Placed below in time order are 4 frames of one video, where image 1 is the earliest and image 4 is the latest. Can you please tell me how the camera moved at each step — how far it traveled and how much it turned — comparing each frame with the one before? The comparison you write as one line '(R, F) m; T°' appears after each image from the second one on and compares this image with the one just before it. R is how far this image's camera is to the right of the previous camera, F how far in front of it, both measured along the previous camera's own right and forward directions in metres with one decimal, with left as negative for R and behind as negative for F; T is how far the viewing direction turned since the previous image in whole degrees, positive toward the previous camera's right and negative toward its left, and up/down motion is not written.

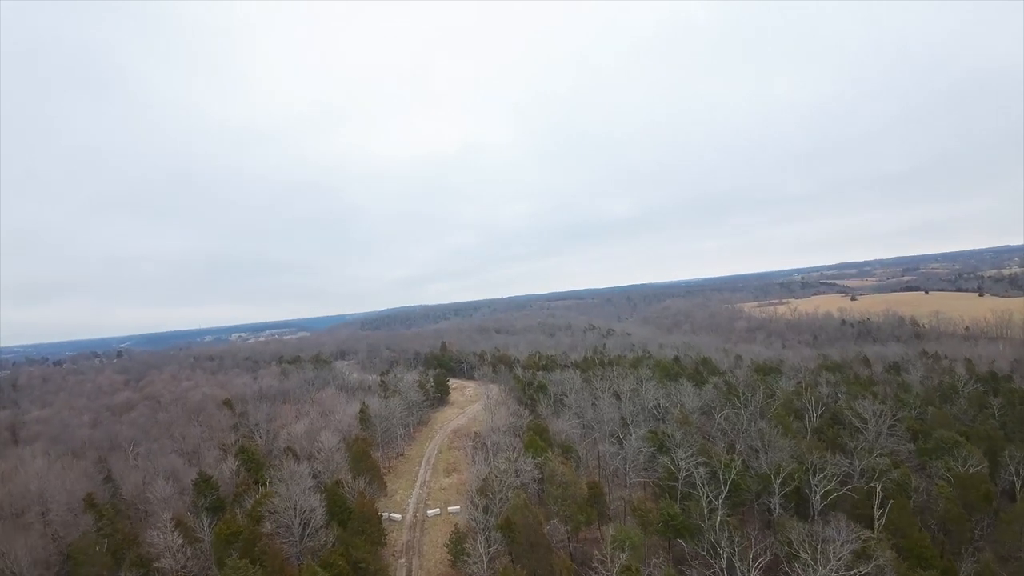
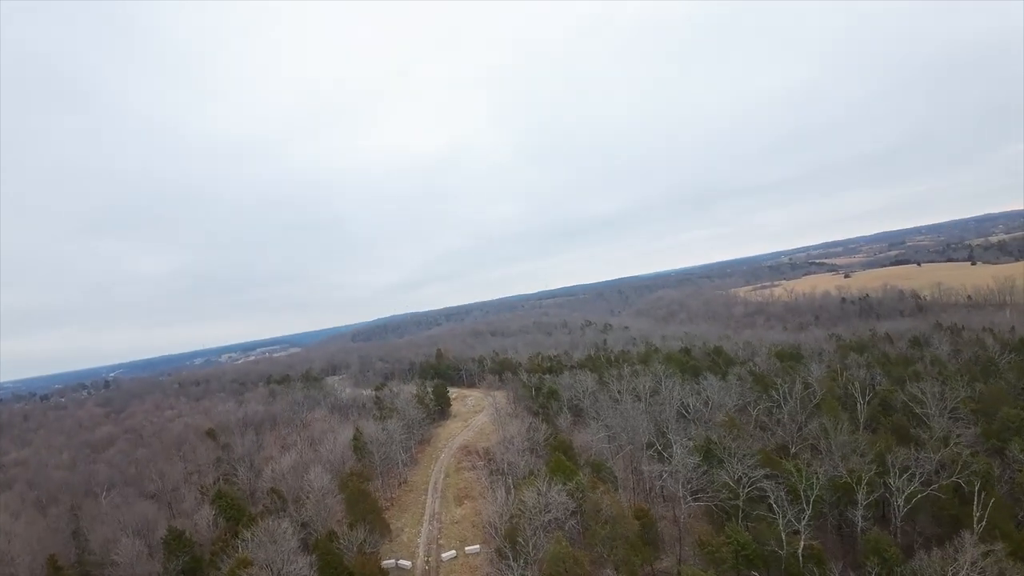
(-1.1, +4.8) m; +1°
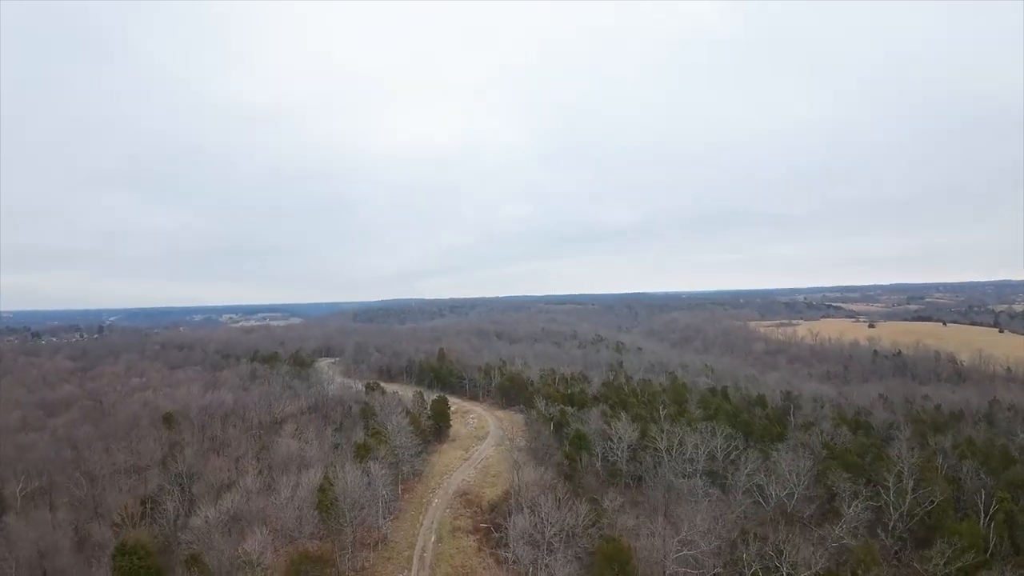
(-2.3, +9.6) m; -1°
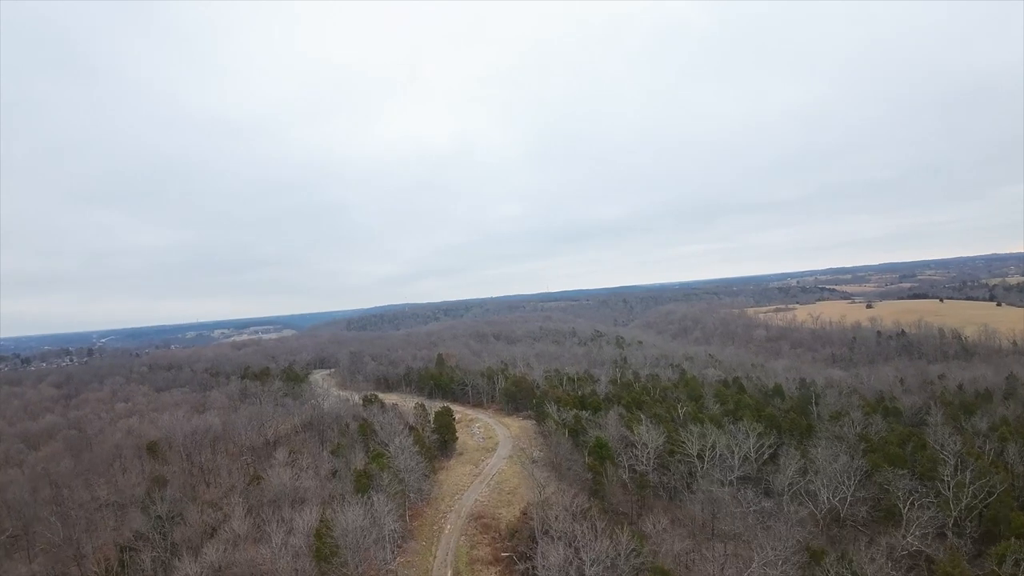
(-0.9, +3.5) m; +1°
